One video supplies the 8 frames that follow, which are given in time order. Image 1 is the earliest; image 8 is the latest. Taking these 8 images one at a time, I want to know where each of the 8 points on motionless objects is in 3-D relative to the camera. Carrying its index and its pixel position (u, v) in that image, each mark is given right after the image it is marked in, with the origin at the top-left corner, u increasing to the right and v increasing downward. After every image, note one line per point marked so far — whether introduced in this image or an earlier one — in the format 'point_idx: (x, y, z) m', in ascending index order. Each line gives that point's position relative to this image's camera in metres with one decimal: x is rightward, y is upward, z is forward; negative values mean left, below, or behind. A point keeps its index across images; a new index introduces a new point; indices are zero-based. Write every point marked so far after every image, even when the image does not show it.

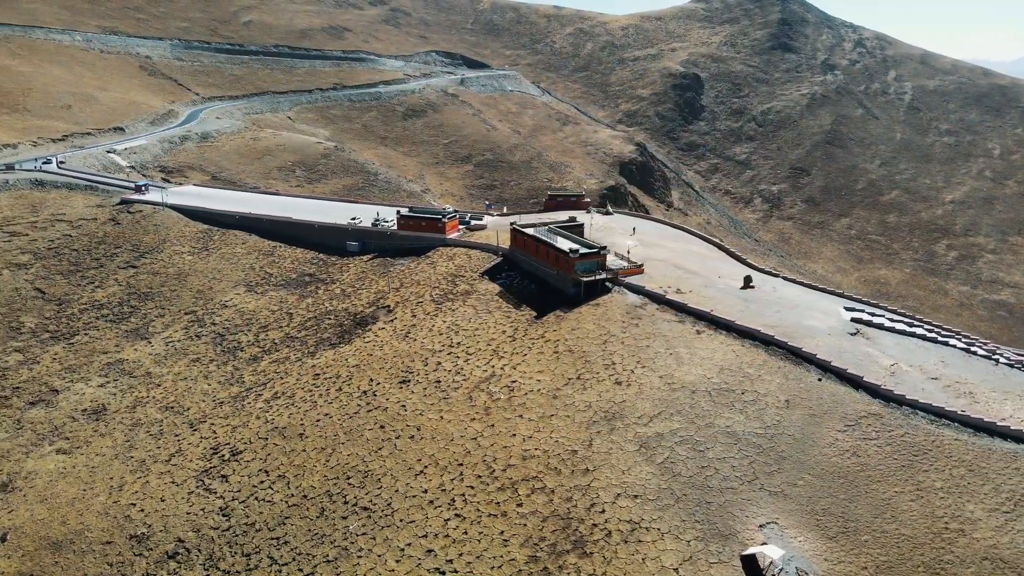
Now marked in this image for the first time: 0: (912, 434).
0: (+10.6, -3.9, +19.4) m
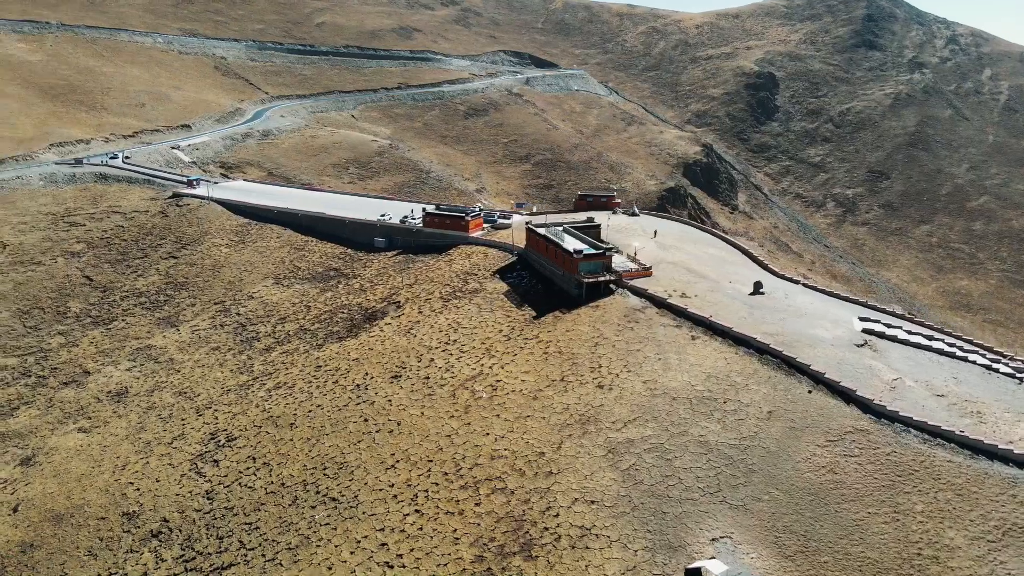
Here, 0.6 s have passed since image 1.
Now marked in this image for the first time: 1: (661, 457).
0: (+9.7, -4.1, +18.4) m
1: (+3.7, -4.3, +18.3) m
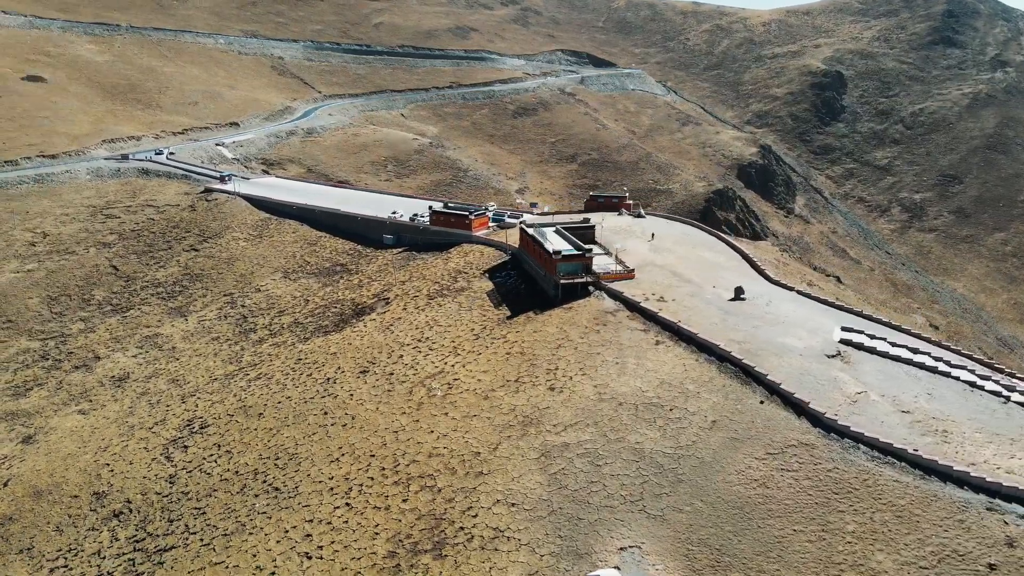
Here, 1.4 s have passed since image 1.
0: (+7.9, -4.4, +17.6) m
1: (+1.9, -4.3, +18.0) m
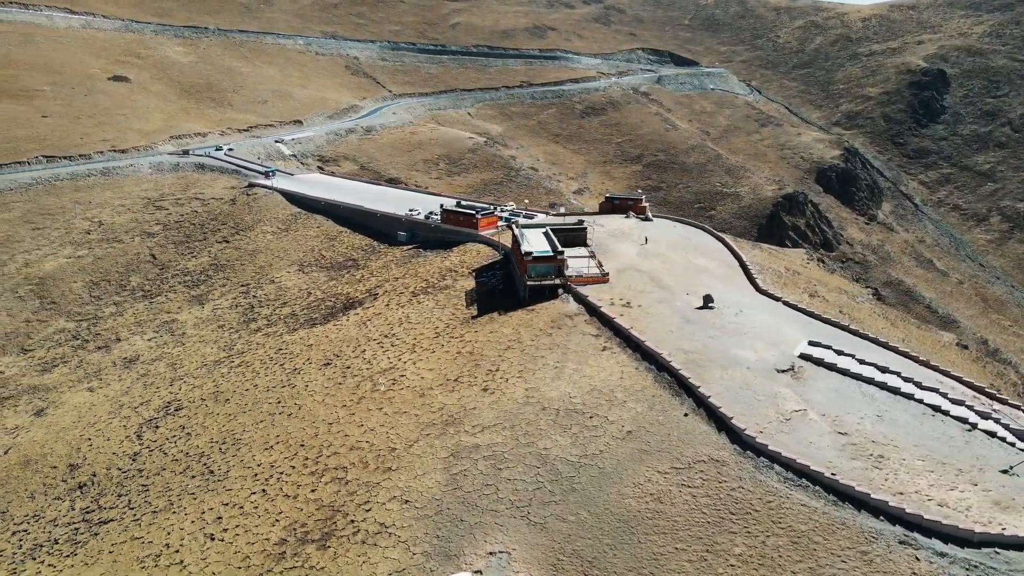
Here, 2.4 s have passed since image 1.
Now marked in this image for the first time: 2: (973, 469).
0: (+5.4, -4.6, +16.8) m
1: (-0.5, -4.4, +18.0) m
2: (+11.5, -4.5, +18.2) m
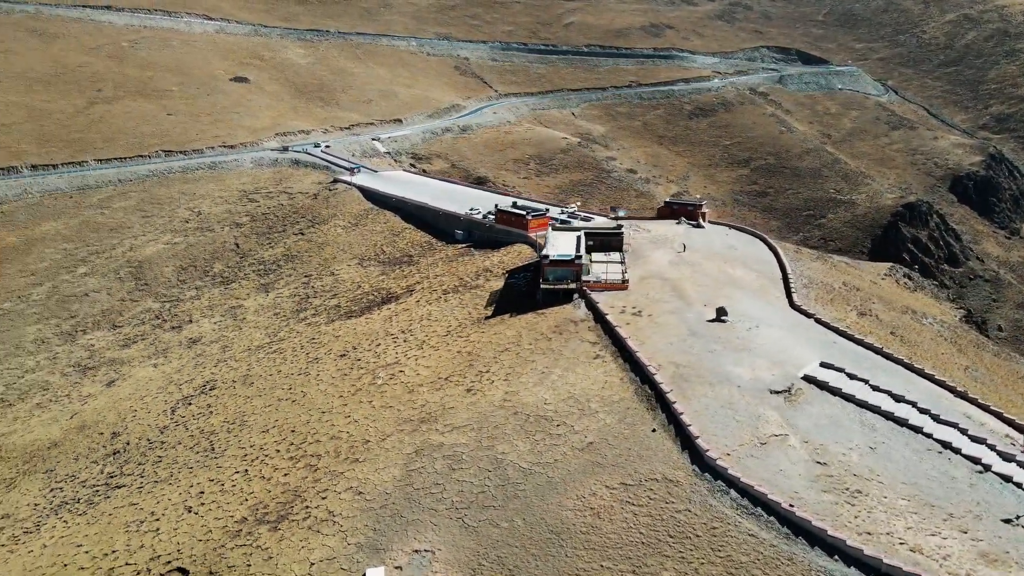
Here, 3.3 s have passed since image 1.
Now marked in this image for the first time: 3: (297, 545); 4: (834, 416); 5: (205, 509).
0: (+4.0, -4.9, +16.0) m
1: (-1.6, -4.4, +18.2) m
2: (+10.2, -5.1, +16.4) m
3: (-4.9, -5.8, +16.5) m
4: (+8.5, -3.4, +19.2) m
5: (-7.9, -5.7, +18.8) m
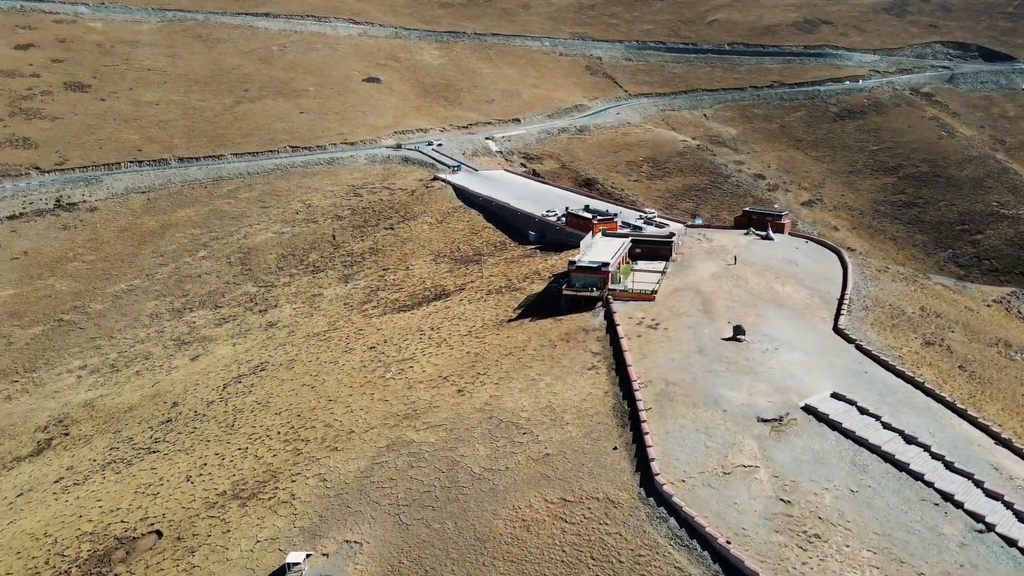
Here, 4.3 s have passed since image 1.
0: (+2.4, -5.2, +15.4) m
1: (-2.6, -4.4, +18.6) m
2: (+8.6, -5.8, +14.5) m
3: (-6.3, -5.7, +17.6) m
4: (+7.5, -4.0, +17.6) m
5: (-8.8, -5.4, +20.5) m
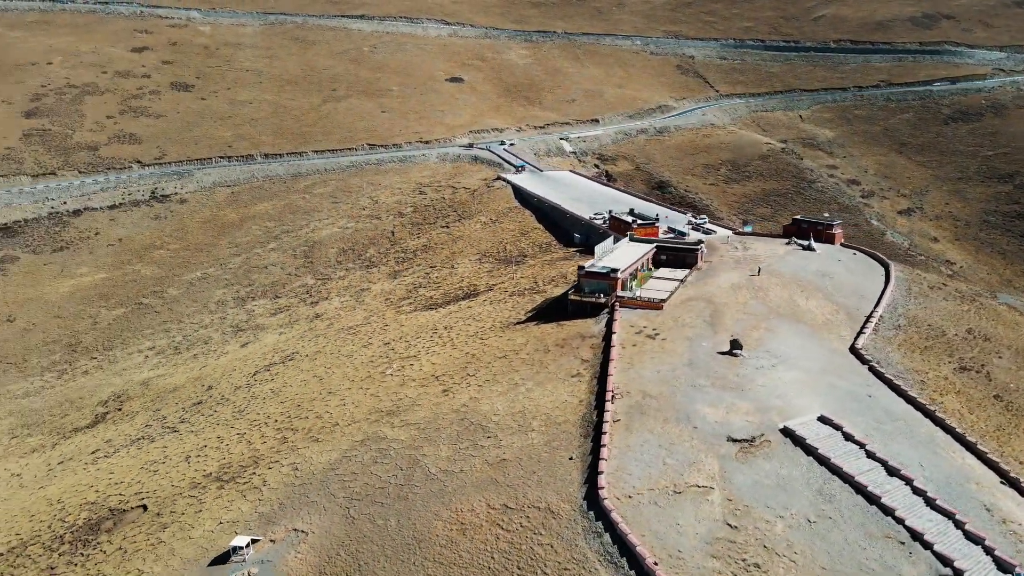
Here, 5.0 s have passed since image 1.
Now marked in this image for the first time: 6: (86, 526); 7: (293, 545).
0: (+0.9, -5.4, +15.2) m
1: (-3.6, -4.4, +19.0) m
2: (+6.9, -6.2, +13.4) m
3: (-7.3, -5.5, +18.6) m
4: (+6.3, -4.3, +16.6) m
5: (-9.4, -5.2, +21.7) m
6: (-11.4, -6.3, +19.4) m
7: (-4.9, -5.8, +16.3) m
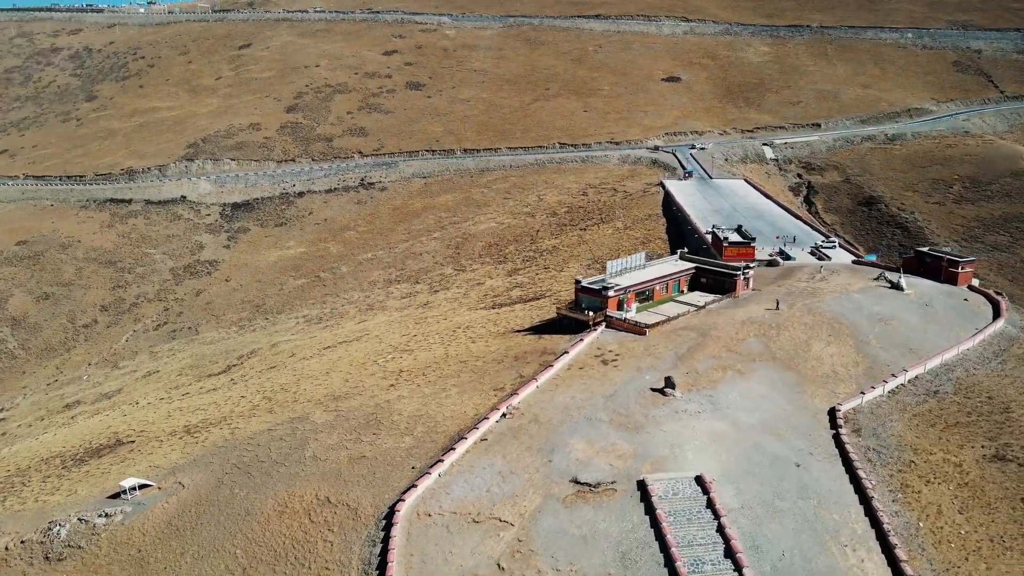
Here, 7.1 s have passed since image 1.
0: (-3.8, -5.6, +15.6) m
1: (-6.5, -4.2, +20.8) m
2: (+1.1, -6.9, +11.9) m
3: (-10.2, -4.9, +21.8) m
4: (+1.8, -5.1, +15.0) m
5: (-11.0, -4.4, +25.5) m
6: (-13.7, -5.3, +24.0) m
7: (-8.8, -5.3, +18.8) m
